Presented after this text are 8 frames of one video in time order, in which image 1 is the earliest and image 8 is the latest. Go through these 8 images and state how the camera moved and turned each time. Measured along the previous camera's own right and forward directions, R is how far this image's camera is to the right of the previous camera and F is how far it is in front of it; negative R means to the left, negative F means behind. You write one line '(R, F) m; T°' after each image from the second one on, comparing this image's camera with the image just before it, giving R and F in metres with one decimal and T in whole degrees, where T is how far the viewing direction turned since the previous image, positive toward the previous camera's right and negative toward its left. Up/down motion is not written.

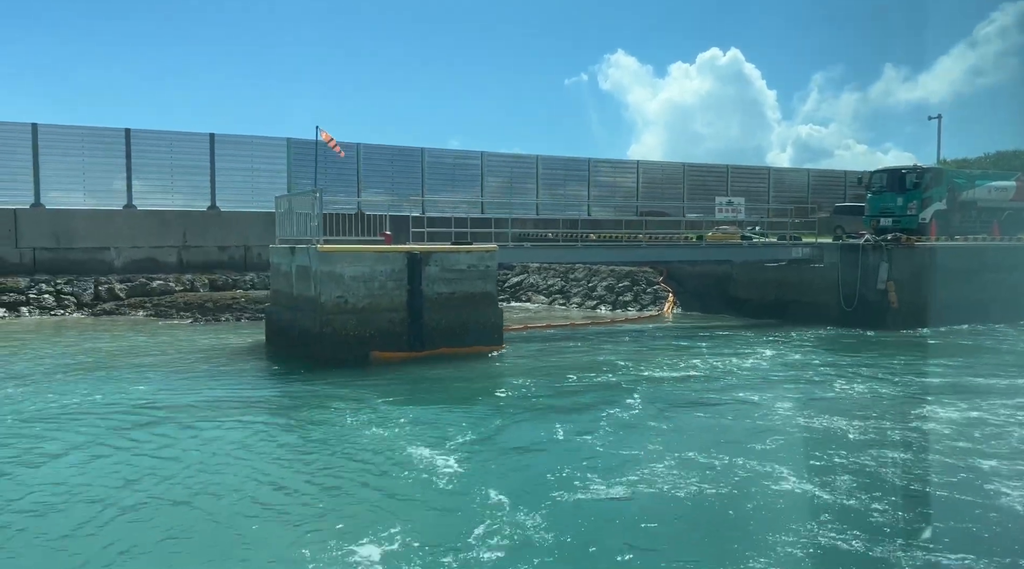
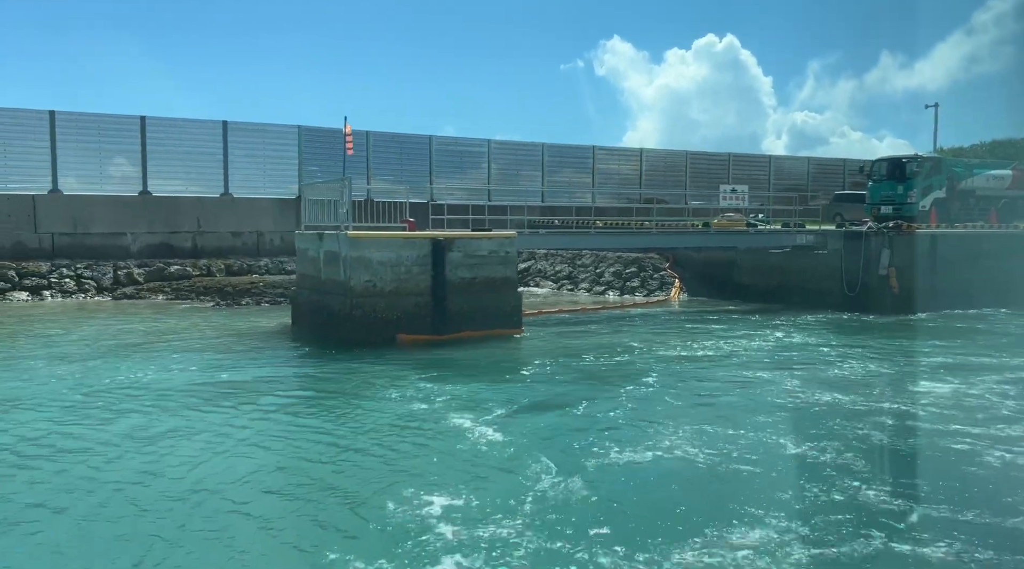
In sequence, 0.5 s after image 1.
(-0.5, -0.7) m; 0°
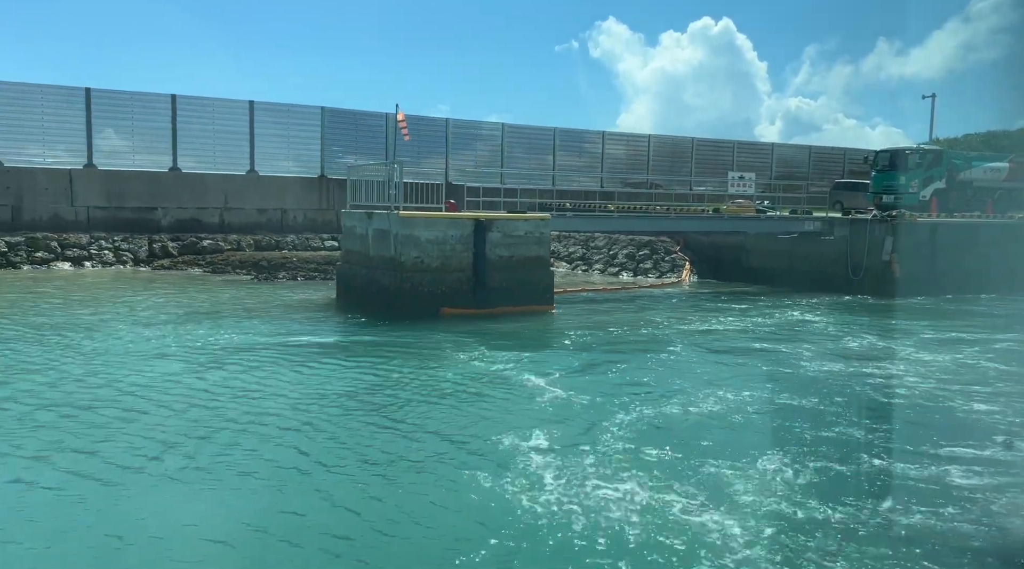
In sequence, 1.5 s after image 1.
(-0.9, -1.4) m; +1°
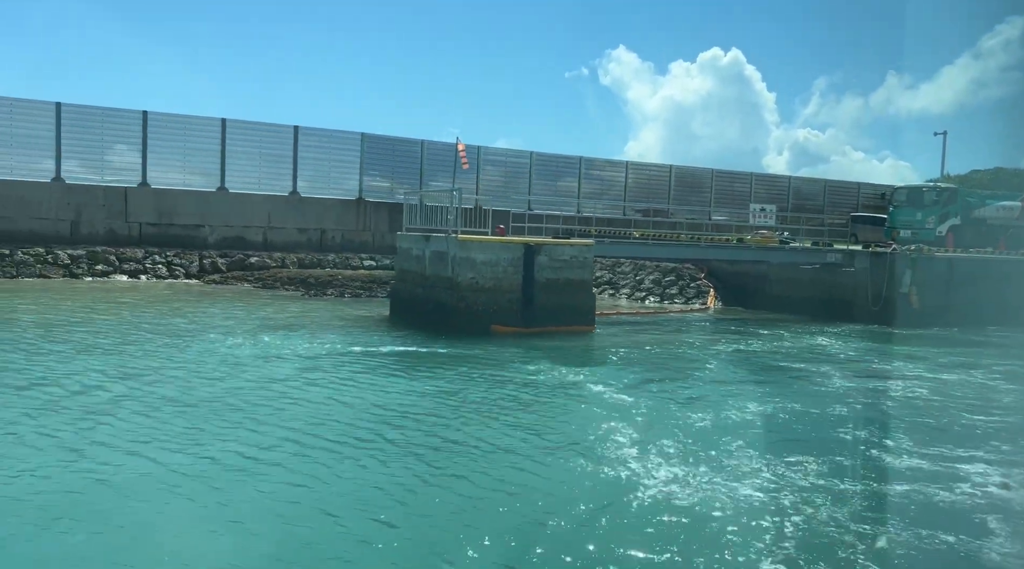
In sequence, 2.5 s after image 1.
(-0.9, -1.4) m; 0°
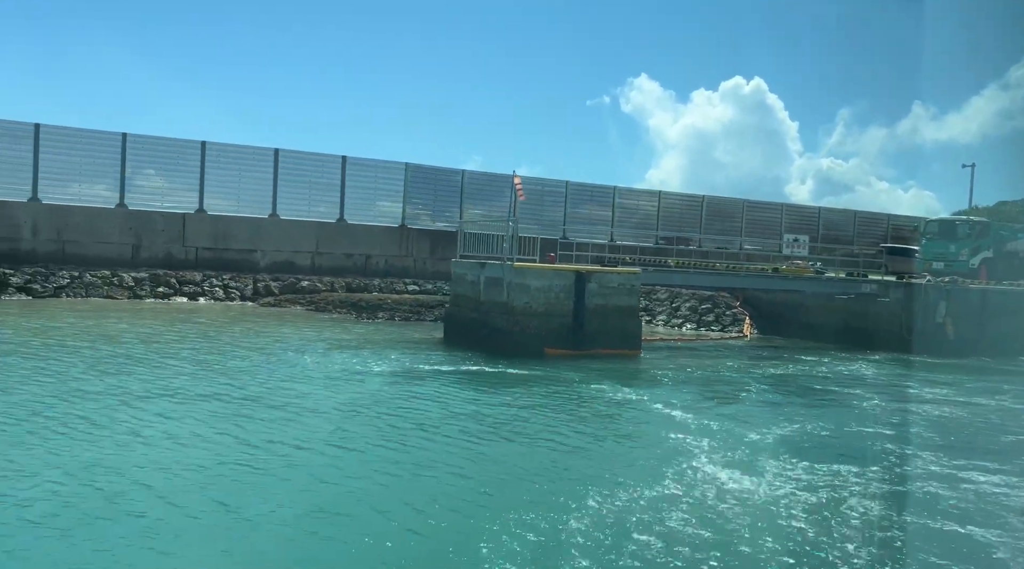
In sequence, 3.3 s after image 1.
(-0.7, -1.1) m; -2°
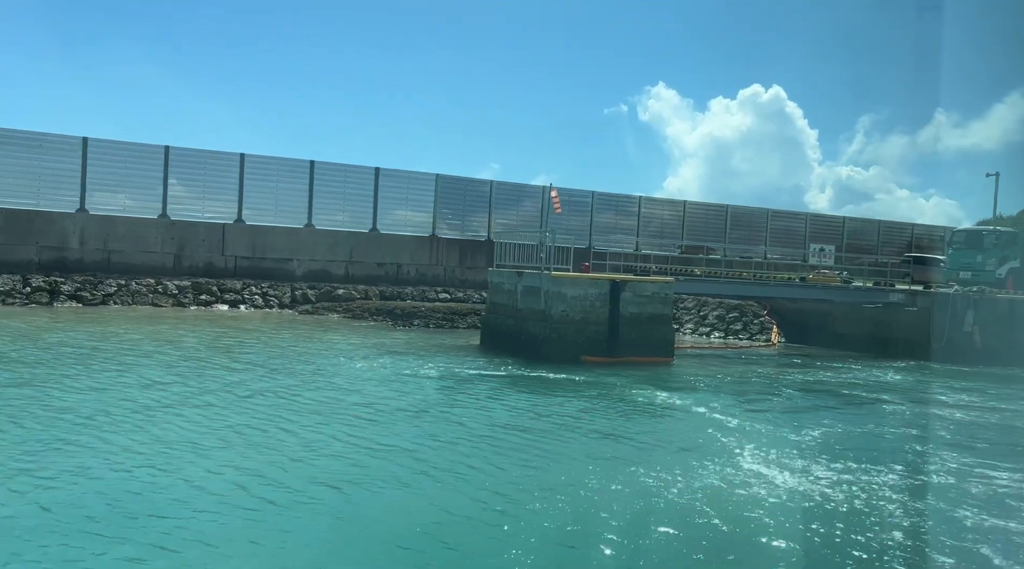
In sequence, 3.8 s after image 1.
(-0.5, -0.7) m; -1°
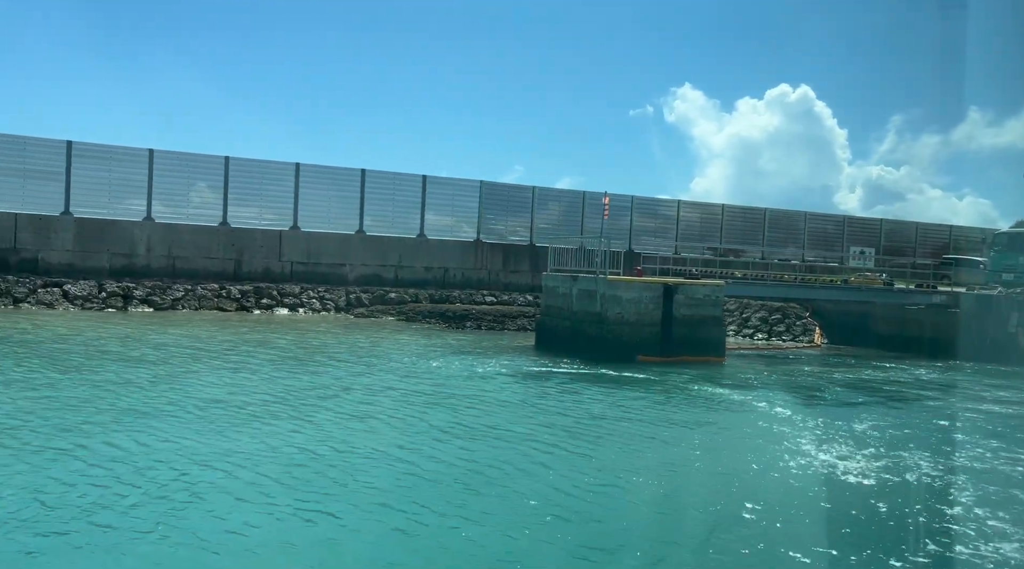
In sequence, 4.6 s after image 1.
(-0.8, -1.1) m; -2°
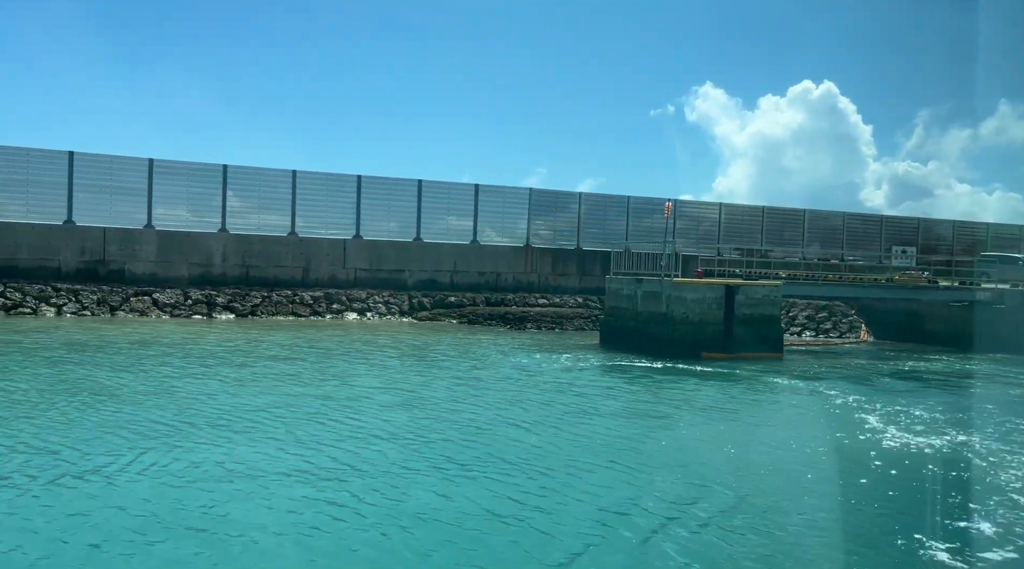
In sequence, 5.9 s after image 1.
(-1.3, -1.7) m; -2°
